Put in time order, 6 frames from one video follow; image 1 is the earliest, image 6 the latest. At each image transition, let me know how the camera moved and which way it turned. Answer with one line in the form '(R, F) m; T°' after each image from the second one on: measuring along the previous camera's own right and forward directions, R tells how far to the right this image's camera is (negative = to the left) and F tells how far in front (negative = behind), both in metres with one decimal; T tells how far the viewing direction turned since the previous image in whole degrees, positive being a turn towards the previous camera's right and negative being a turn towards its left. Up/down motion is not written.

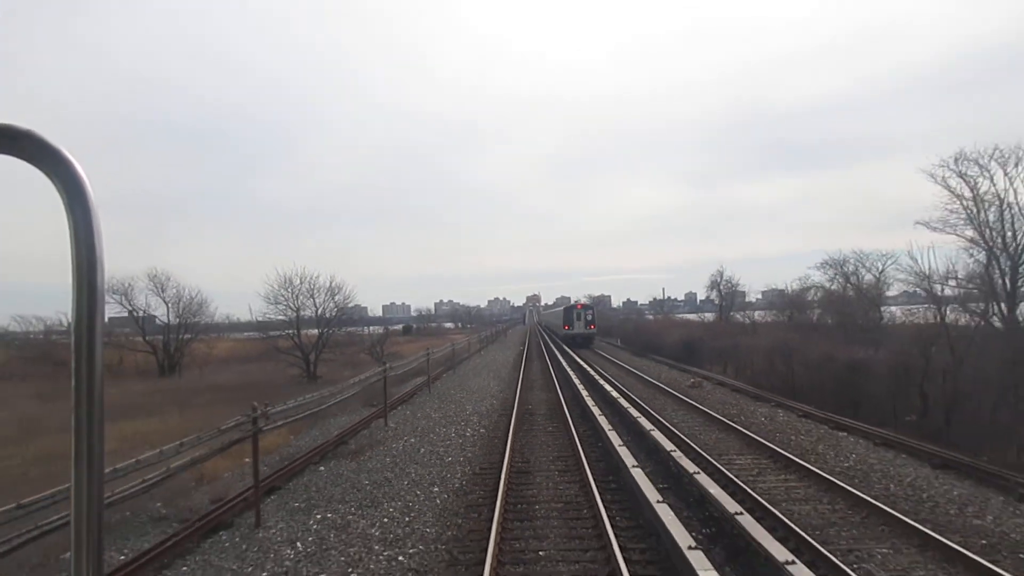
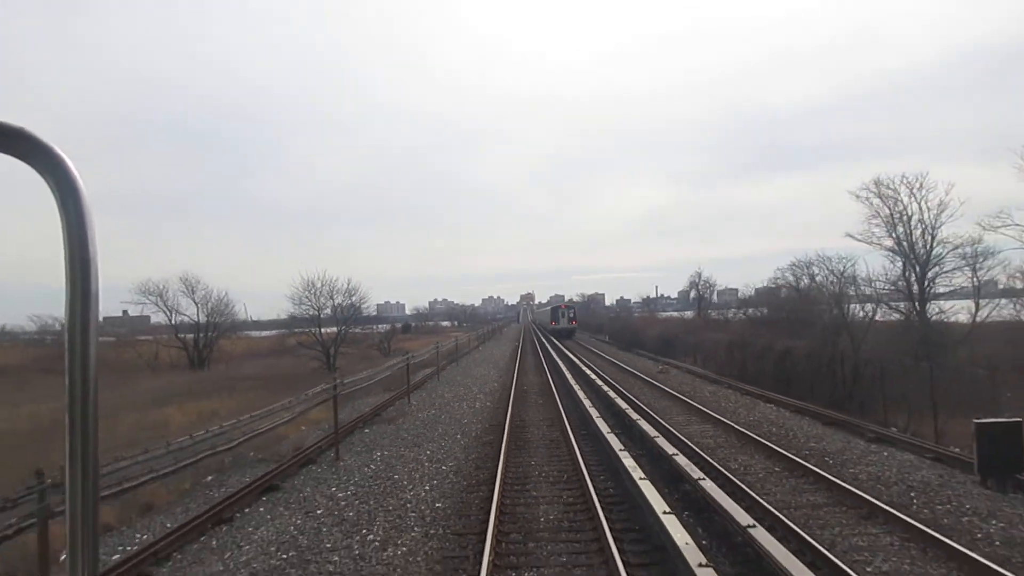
(-0.1, -2.5) m; +1°
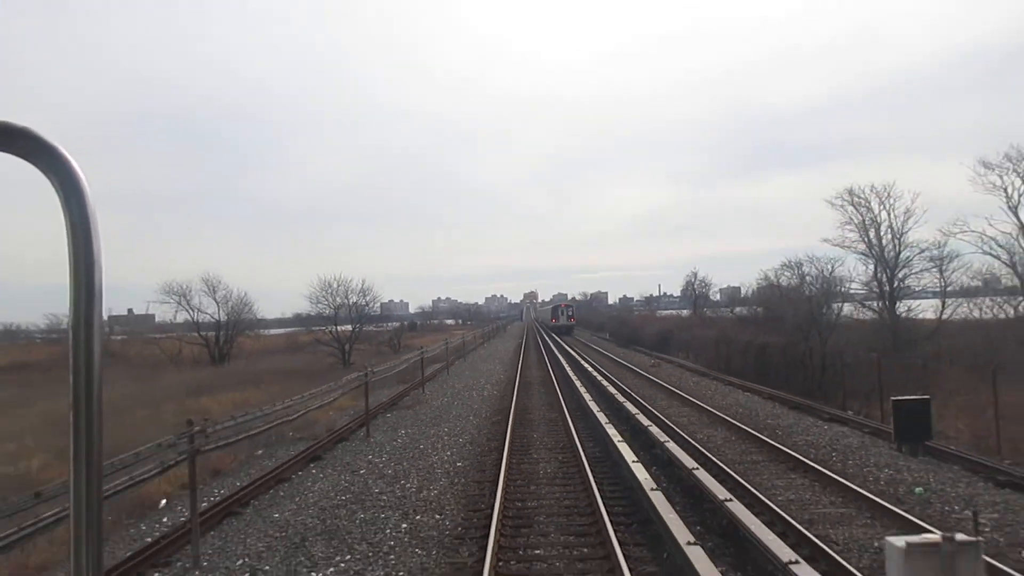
(0.0, +1.4) m; 0°
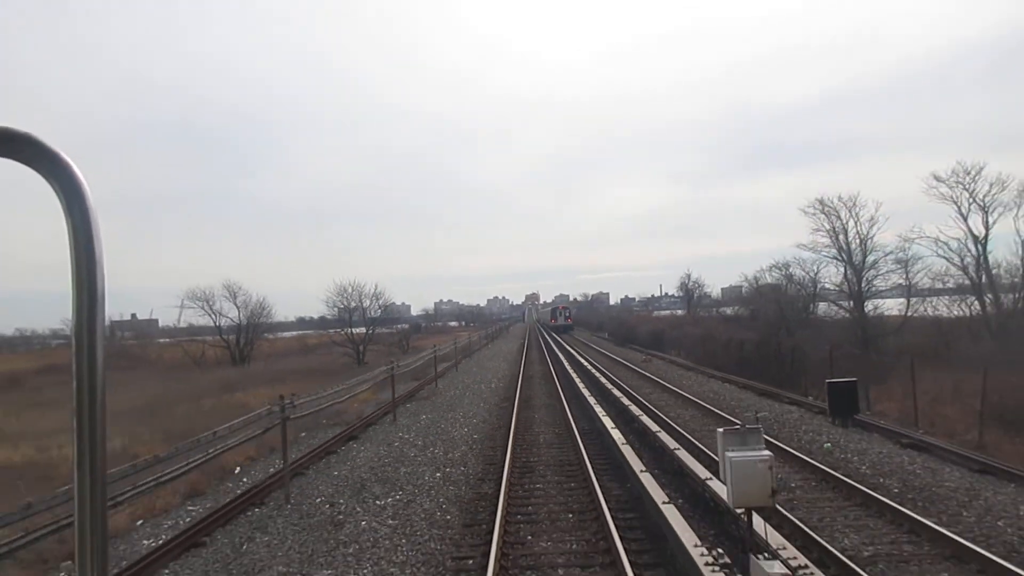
(-0.1, -2.2) m; 0°
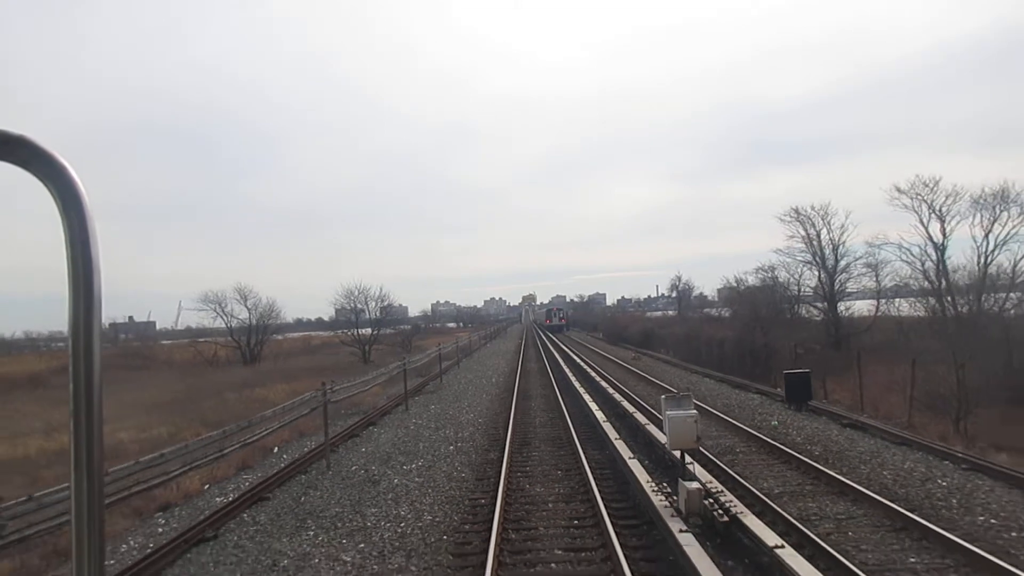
(-0.1, -1.8) m; 0°
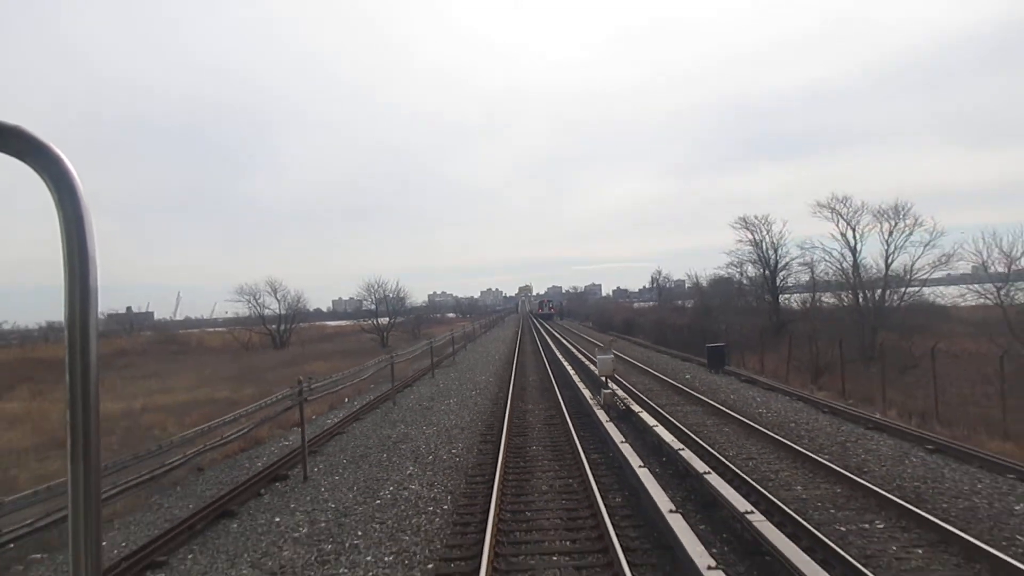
(-0.1, -5.4) m; 0°
